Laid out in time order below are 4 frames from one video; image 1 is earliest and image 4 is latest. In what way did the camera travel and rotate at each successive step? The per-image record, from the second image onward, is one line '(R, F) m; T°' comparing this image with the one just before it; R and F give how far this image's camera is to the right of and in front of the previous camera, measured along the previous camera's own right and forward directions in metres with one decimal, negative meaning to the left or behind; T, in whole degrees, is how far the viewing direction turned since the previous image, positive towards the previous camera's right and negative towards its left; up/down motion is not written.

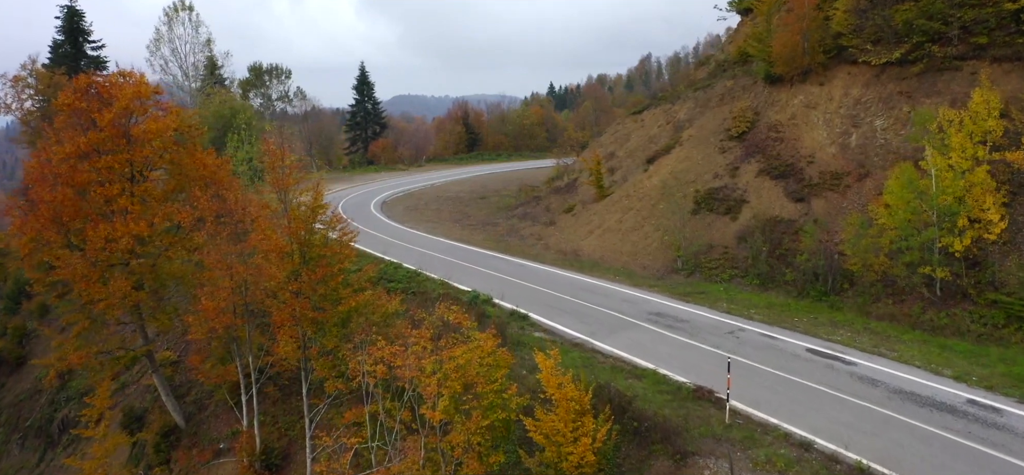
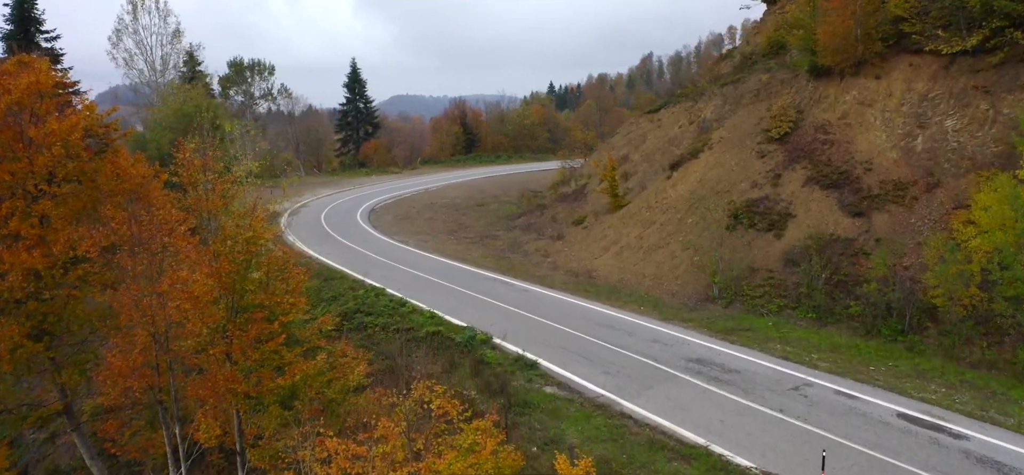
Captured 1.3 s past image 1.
(-0.1, +4.0) m; 0°
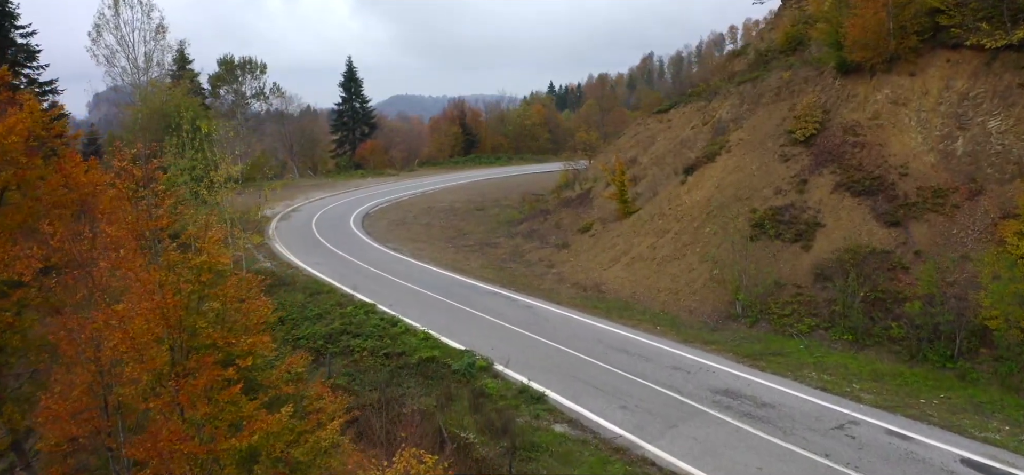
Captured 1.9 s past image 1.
(-0.1, +1.9) m; 0°
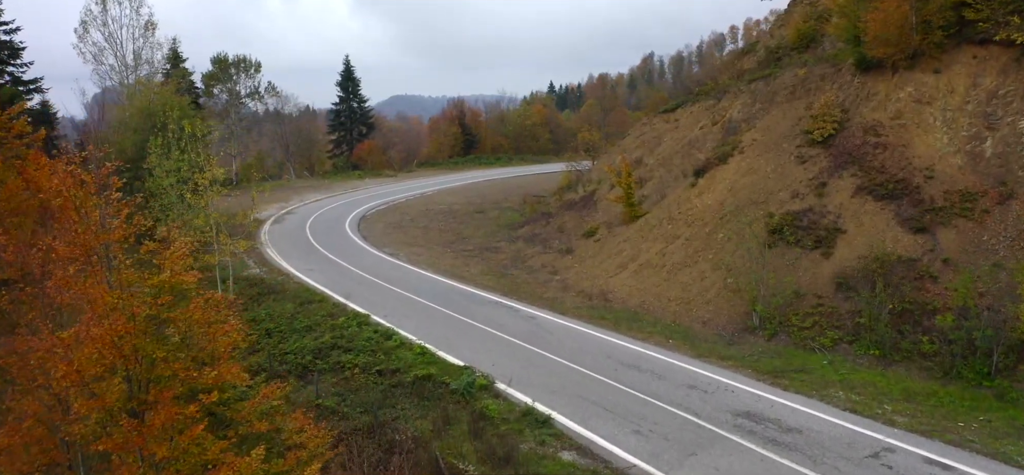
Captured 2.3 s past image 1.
(-0.1, +1.1) m; 0°
